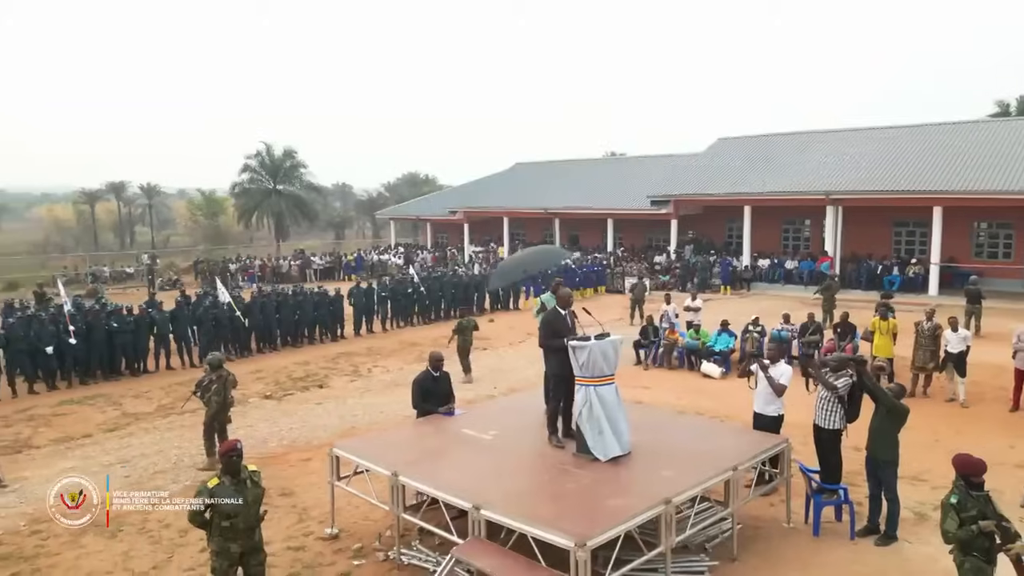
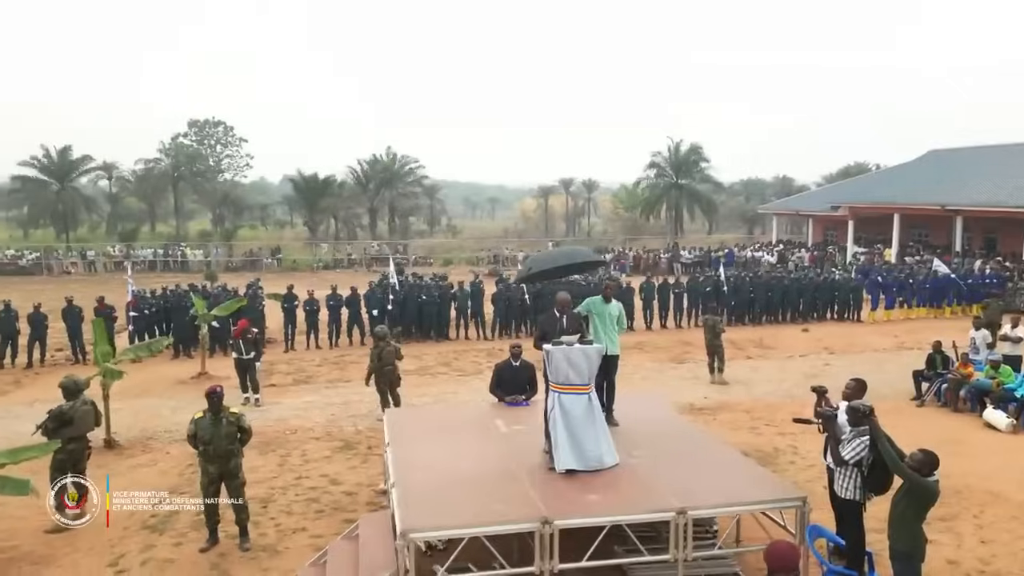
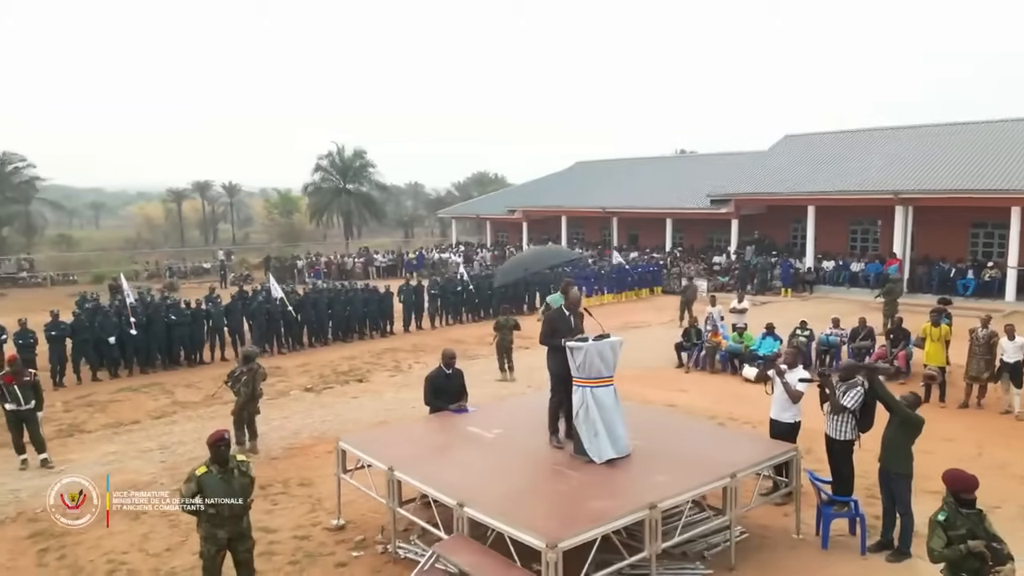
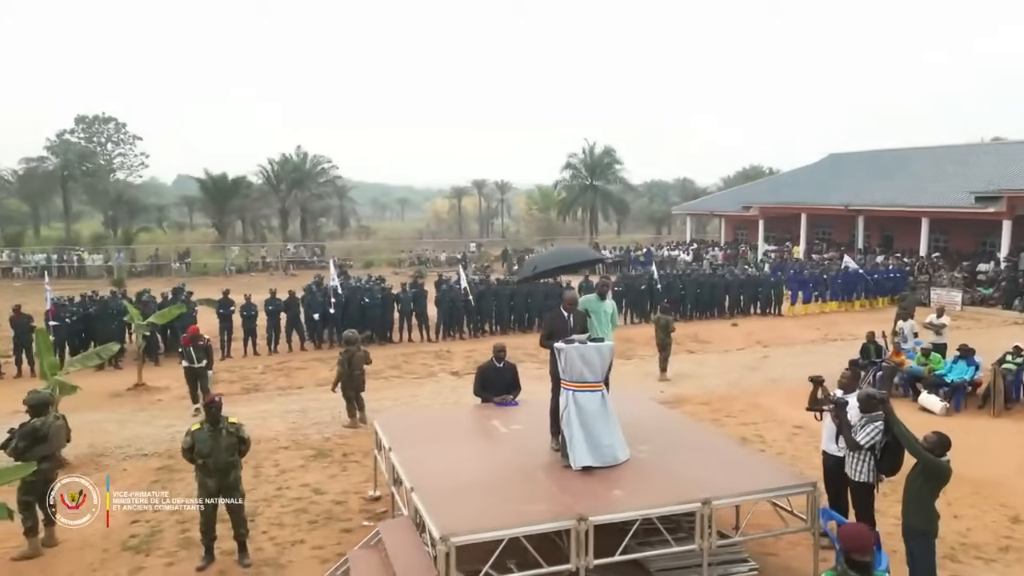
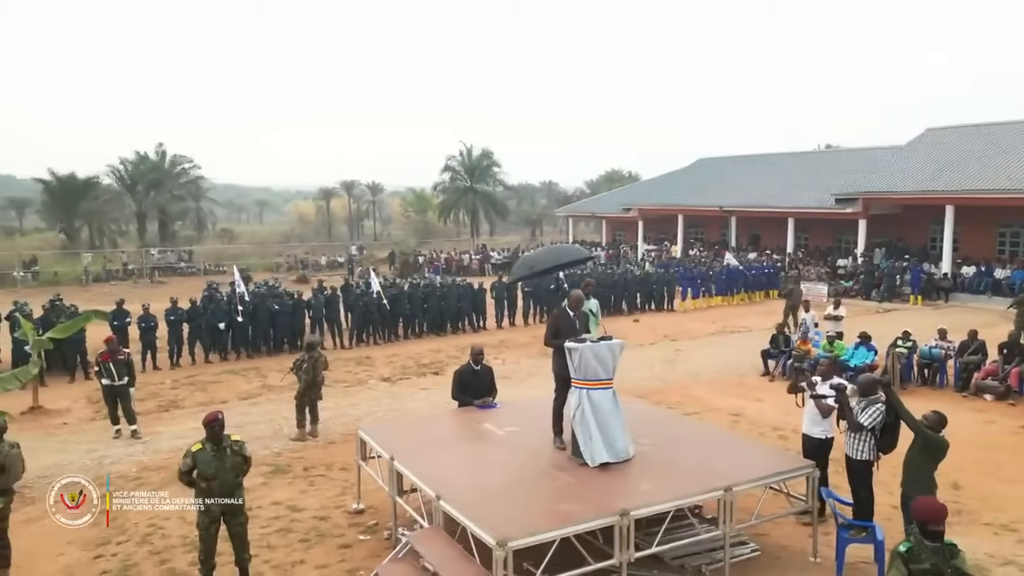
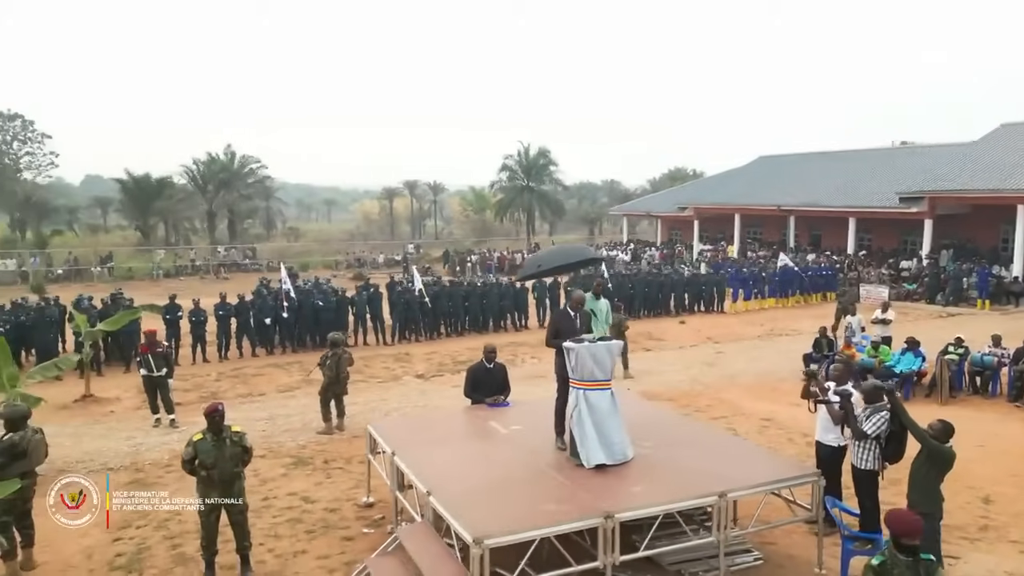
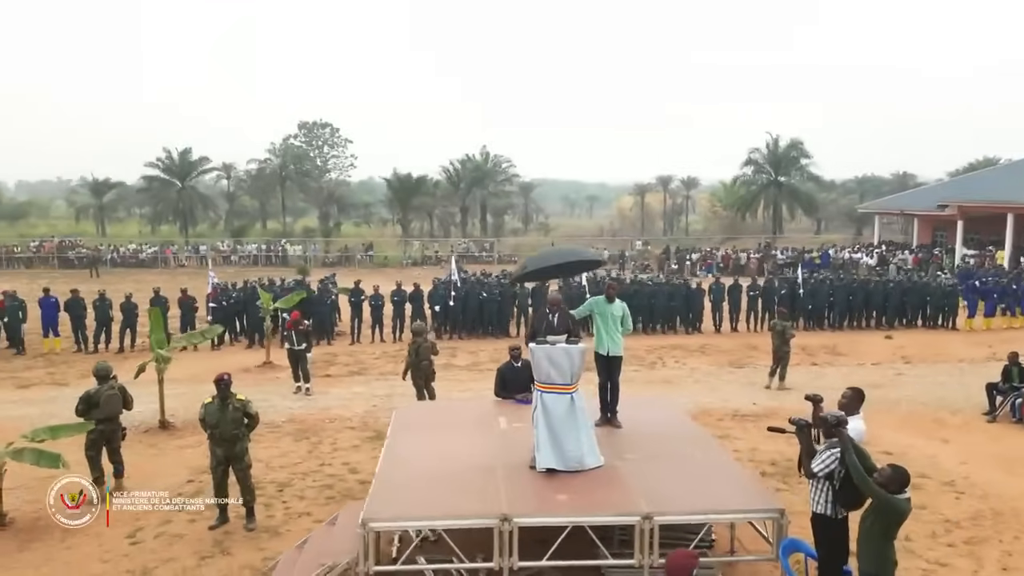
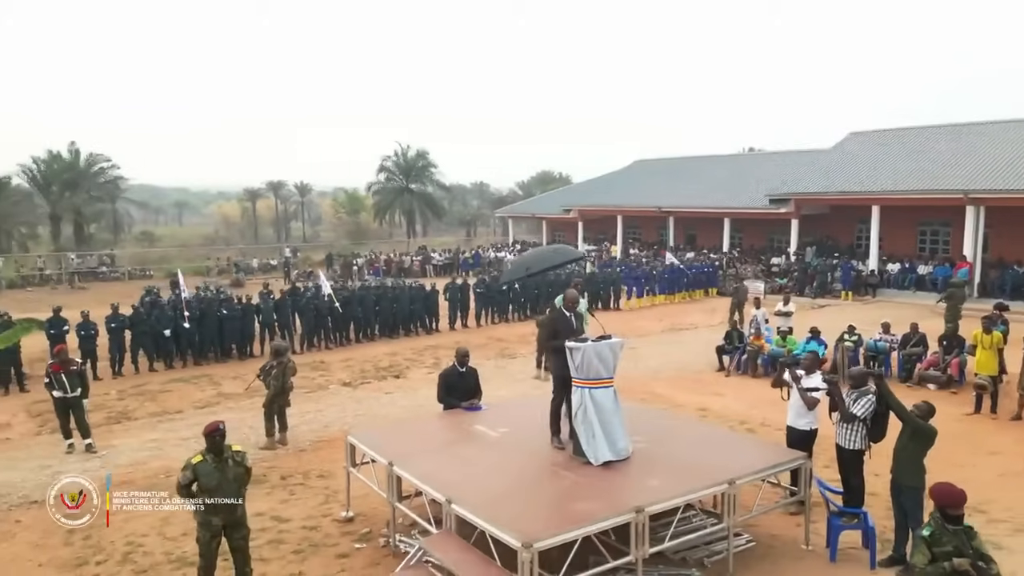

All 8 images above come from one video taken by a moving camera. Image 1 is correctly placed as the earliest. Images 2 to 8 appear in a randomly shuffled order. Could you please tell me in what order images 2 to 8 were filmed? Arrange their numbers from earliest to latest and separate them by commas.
3, 8, 5, 6, 4, 2, 7
